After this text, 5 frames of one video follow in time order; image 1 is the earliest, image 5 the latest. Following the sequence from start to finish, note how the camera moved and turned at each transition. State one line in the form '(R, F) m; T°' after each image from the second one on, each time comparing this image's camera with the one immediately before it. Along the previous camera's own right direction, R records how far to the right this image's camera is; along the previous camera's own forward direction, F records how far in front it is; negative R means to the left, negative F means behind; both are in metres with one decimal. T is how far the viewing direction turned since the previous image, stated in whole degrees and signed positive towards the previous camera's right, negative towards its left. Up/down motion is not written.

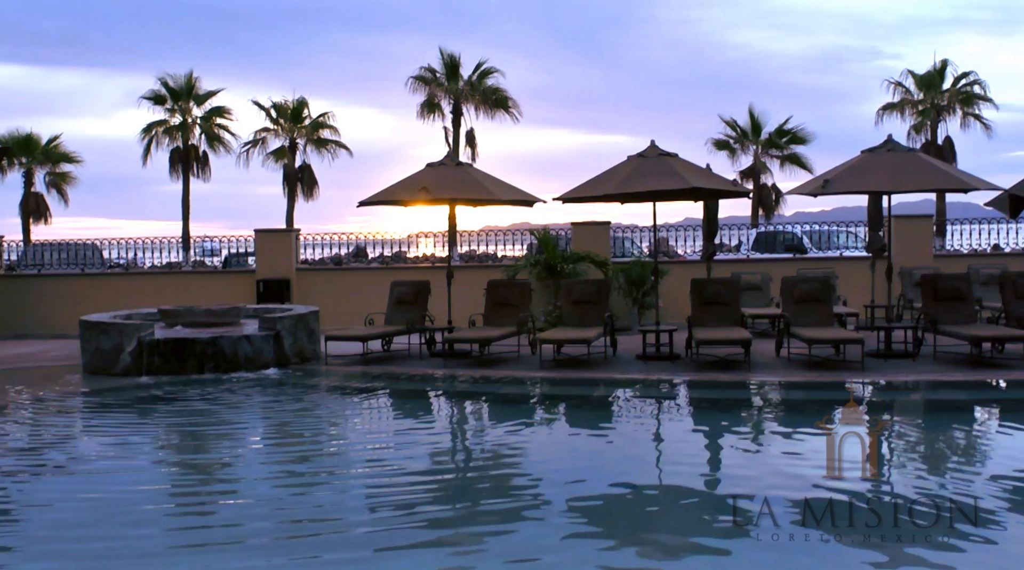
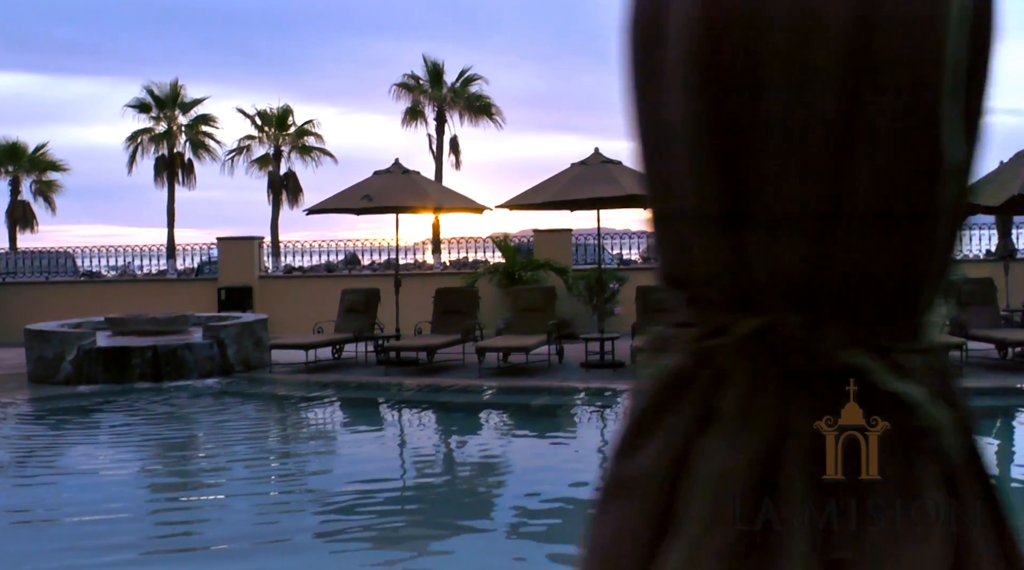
(+0.7, 0.0) m; -1°
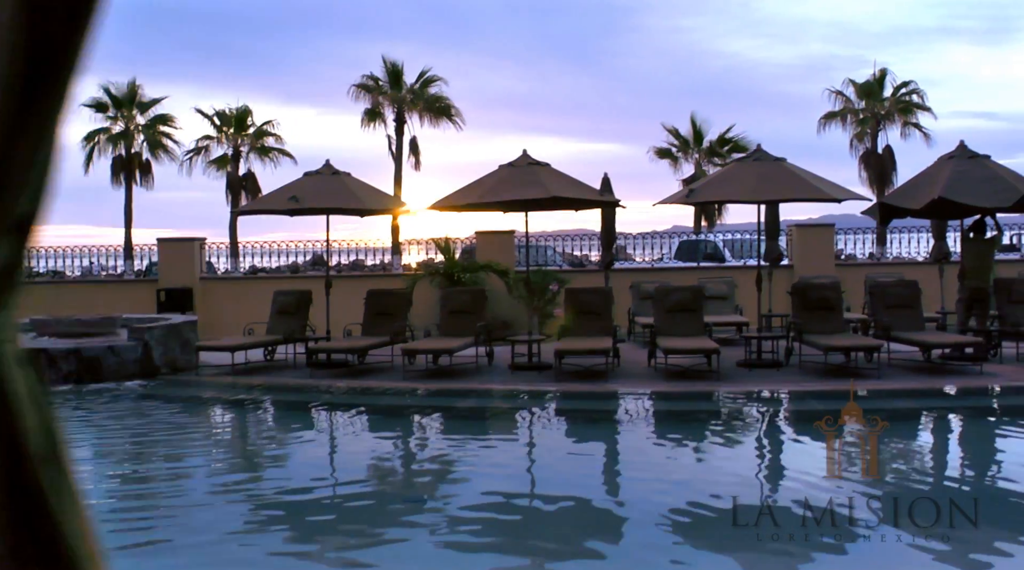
(+0.6, 0.0) m; +1°
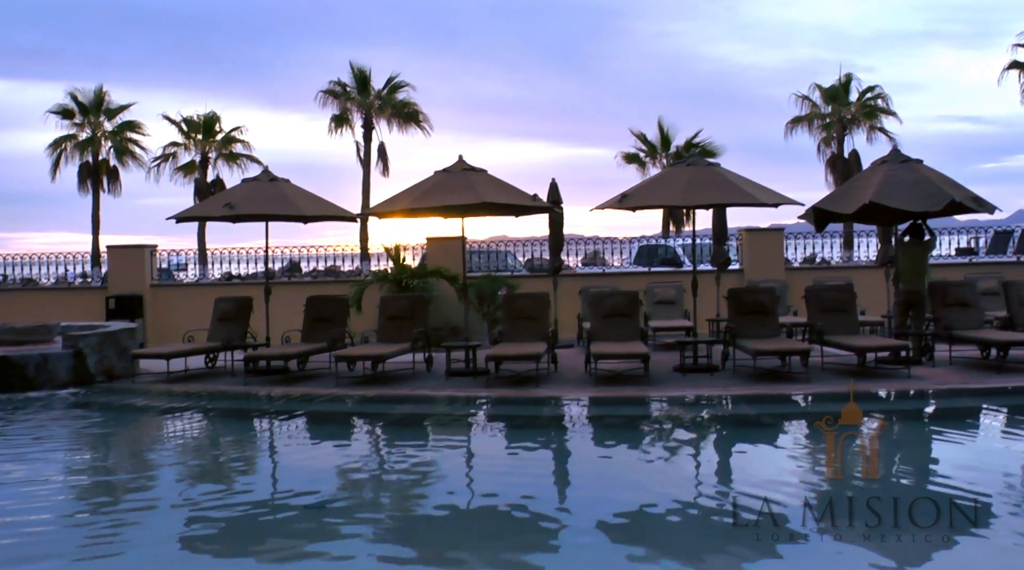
(+0.6, 0.0) m; +1°
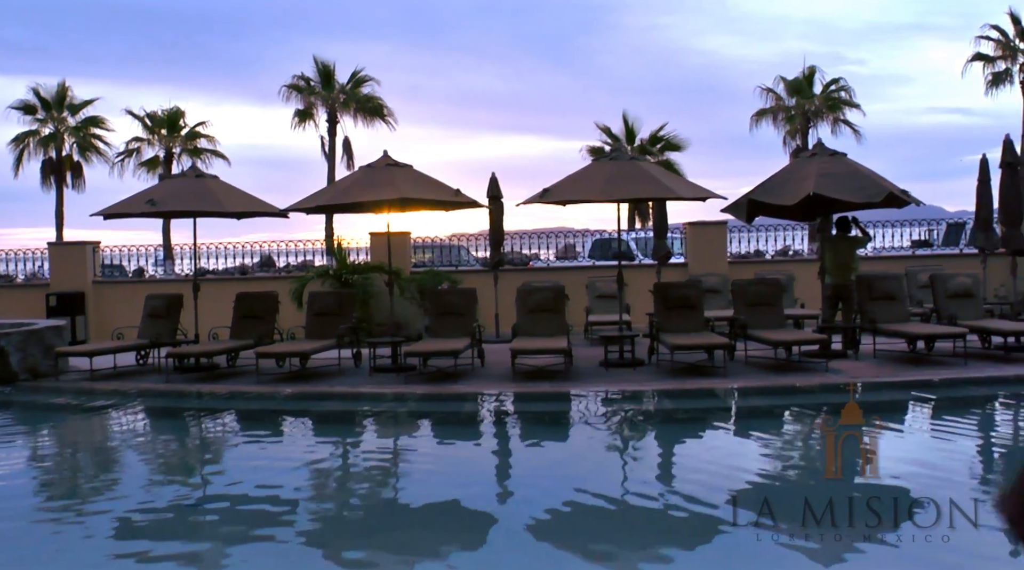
(+0.7, 0.0) m; 0°
